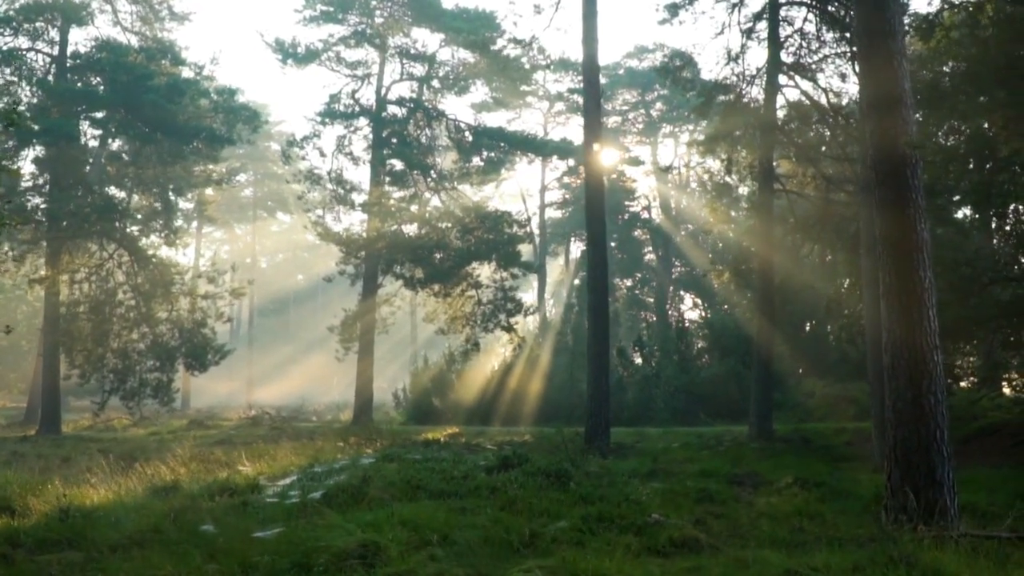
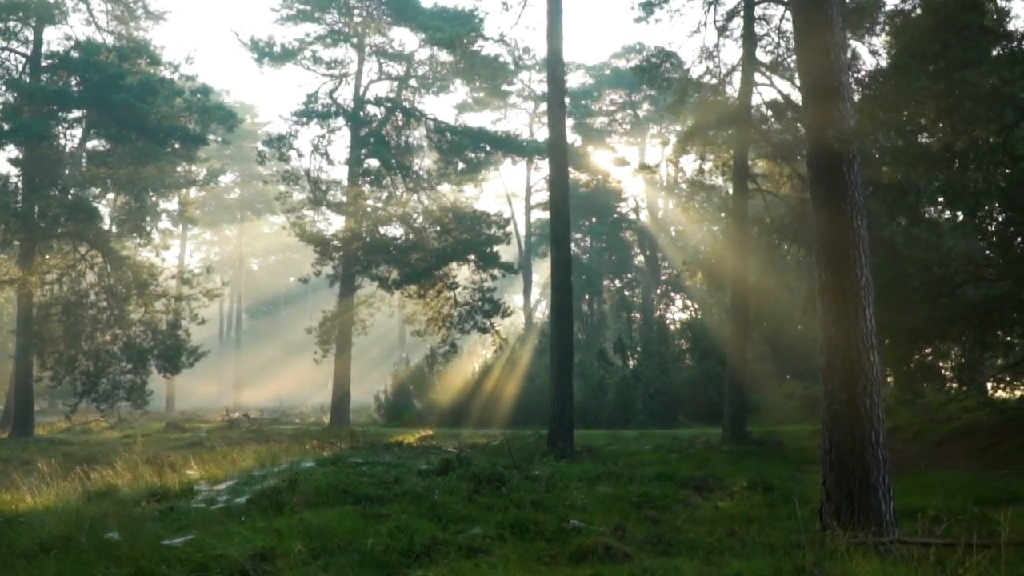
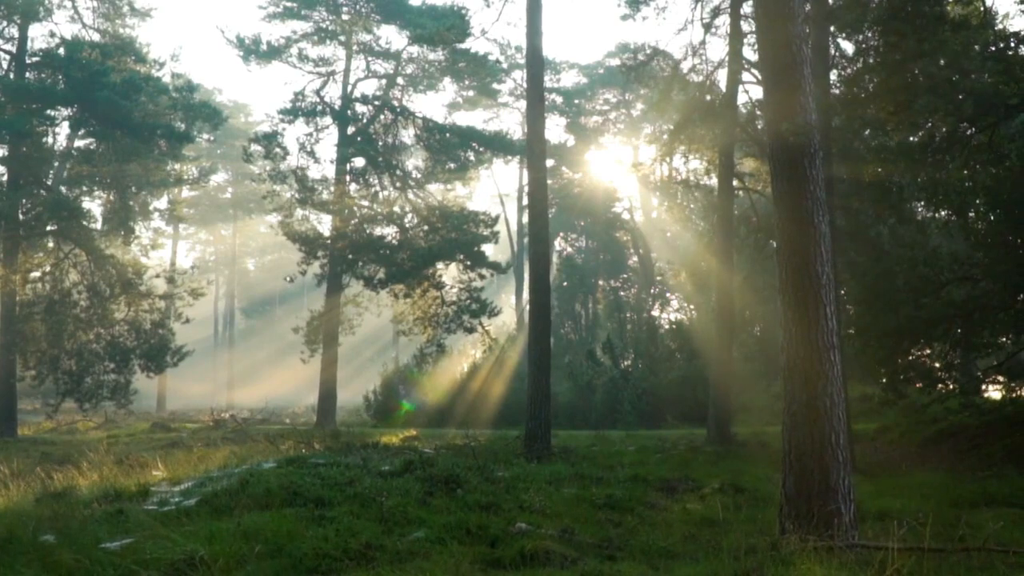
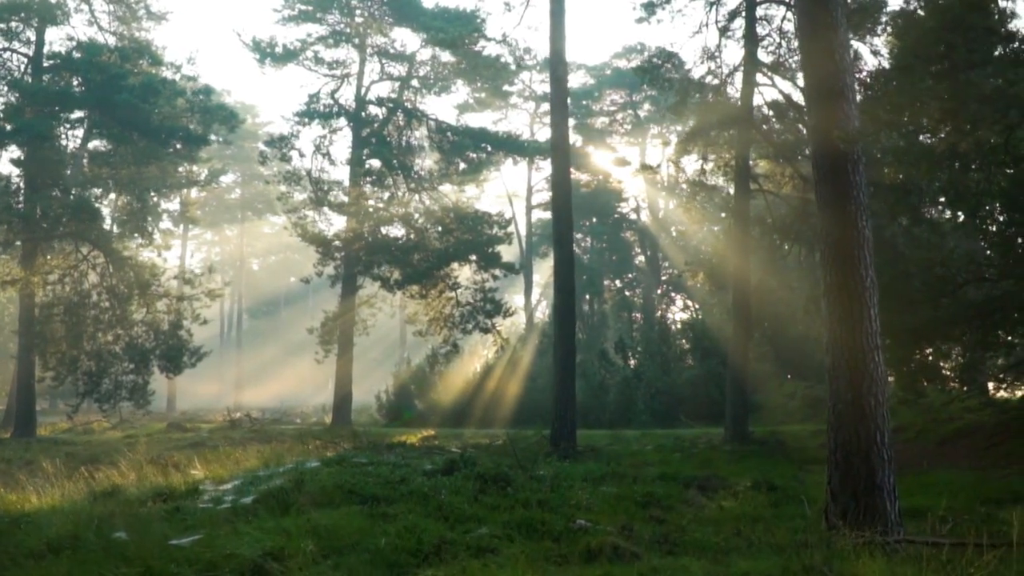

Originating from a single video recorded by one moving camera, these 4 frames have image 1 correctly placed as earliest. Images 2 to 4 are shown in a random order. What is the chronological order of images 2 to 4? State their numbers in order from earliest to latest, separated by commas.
4, 2, 3
